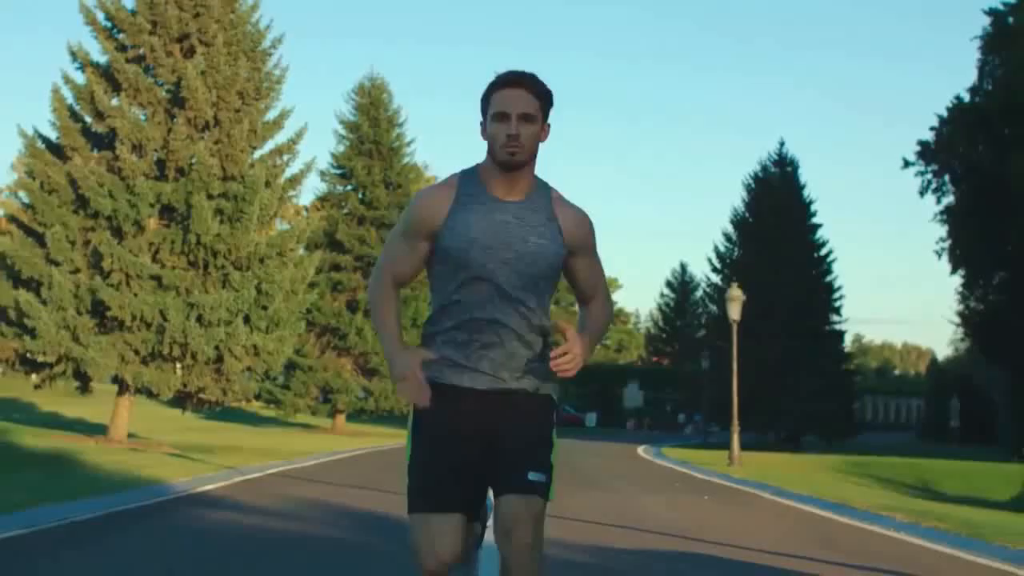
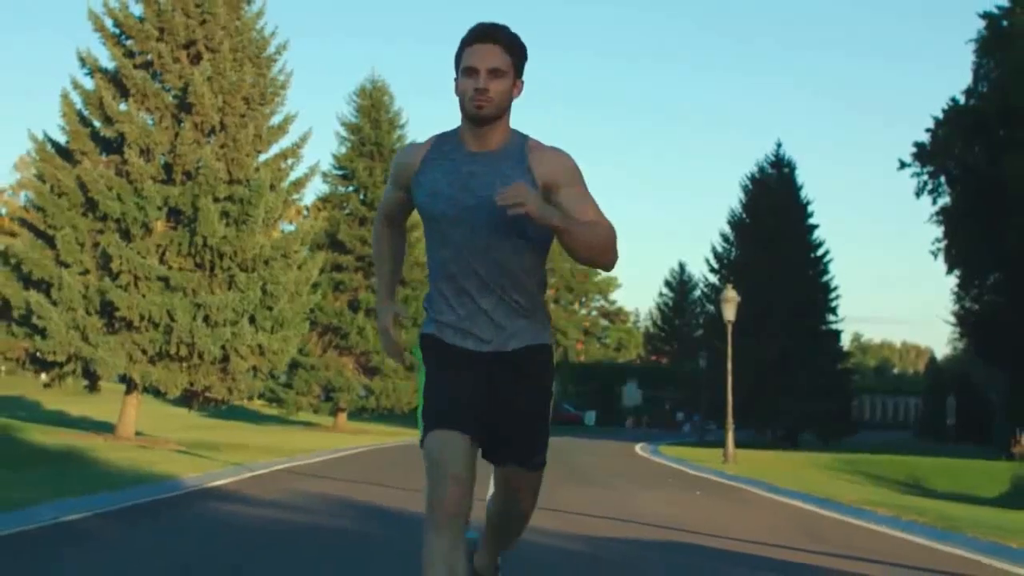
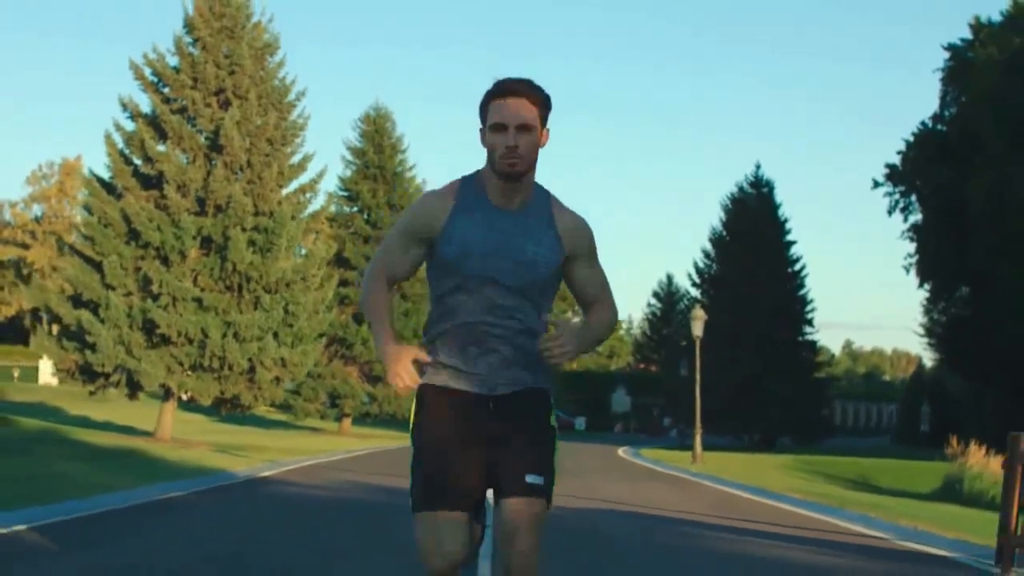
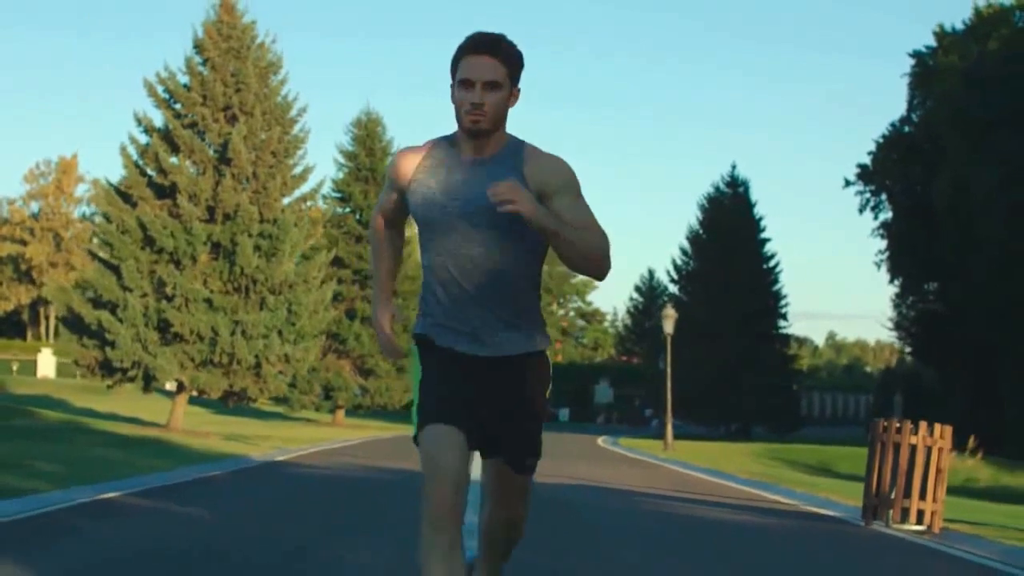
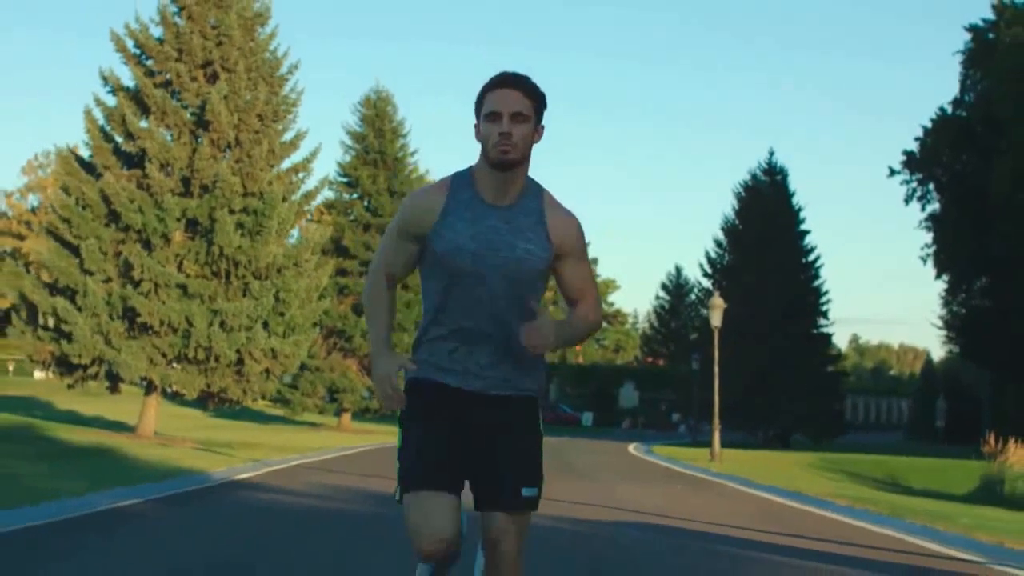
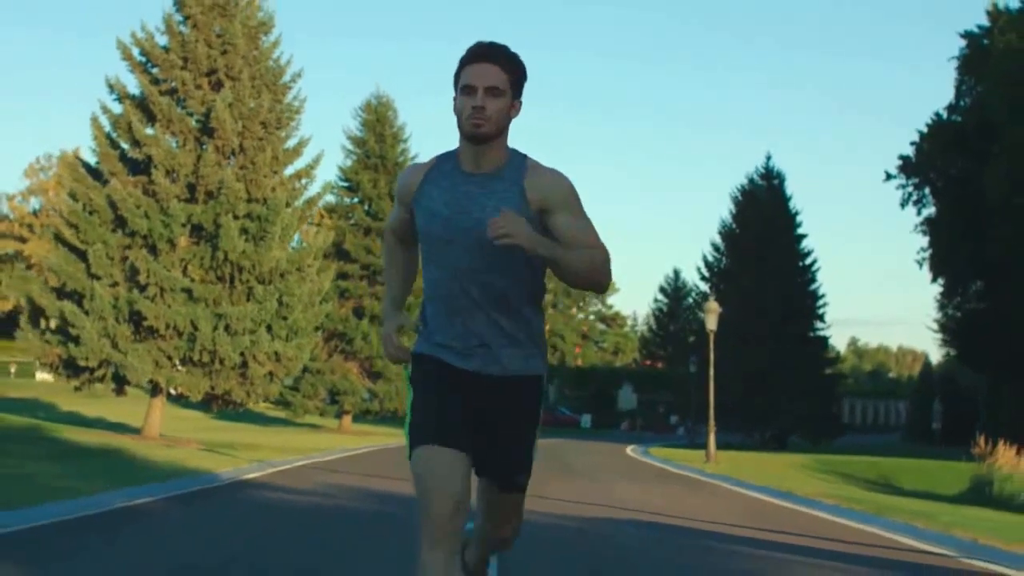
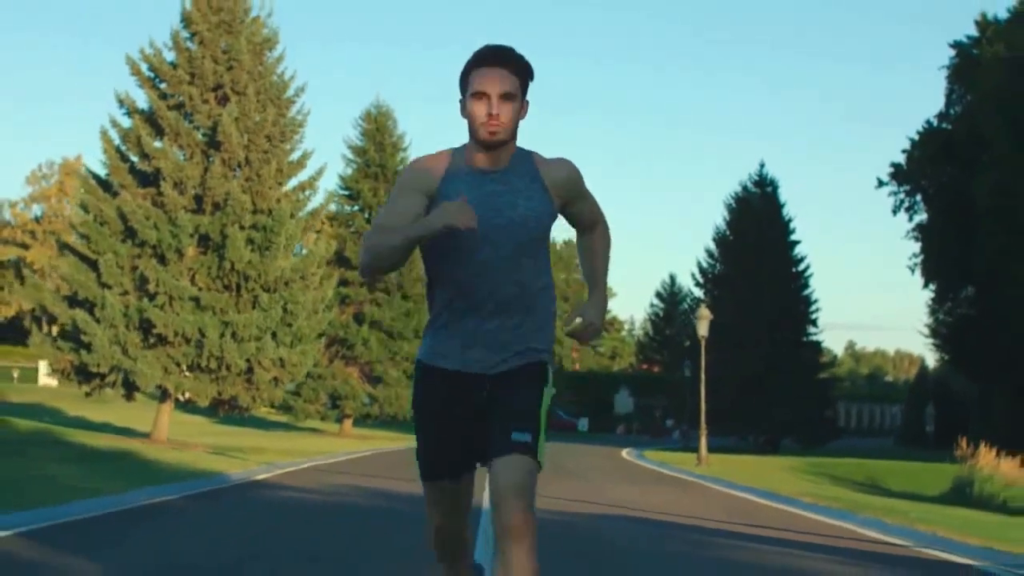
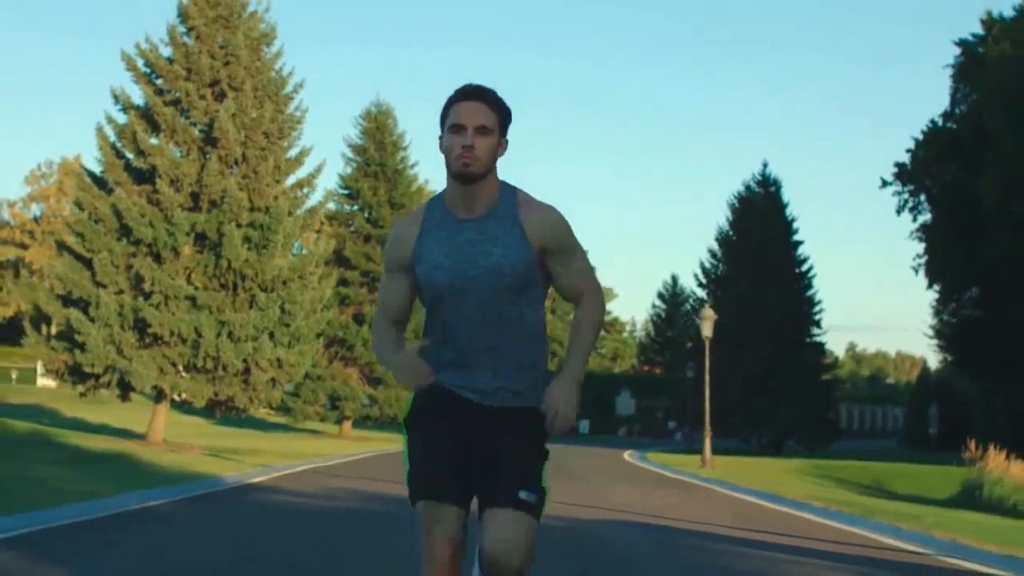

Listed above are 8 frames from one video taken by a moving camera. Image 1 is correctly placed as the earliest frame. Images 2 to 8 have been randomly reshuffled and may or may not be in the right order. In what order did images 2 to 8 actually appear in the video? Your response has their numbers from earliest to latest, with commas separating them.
2, 5, 6, 8, 7, 3, 4
